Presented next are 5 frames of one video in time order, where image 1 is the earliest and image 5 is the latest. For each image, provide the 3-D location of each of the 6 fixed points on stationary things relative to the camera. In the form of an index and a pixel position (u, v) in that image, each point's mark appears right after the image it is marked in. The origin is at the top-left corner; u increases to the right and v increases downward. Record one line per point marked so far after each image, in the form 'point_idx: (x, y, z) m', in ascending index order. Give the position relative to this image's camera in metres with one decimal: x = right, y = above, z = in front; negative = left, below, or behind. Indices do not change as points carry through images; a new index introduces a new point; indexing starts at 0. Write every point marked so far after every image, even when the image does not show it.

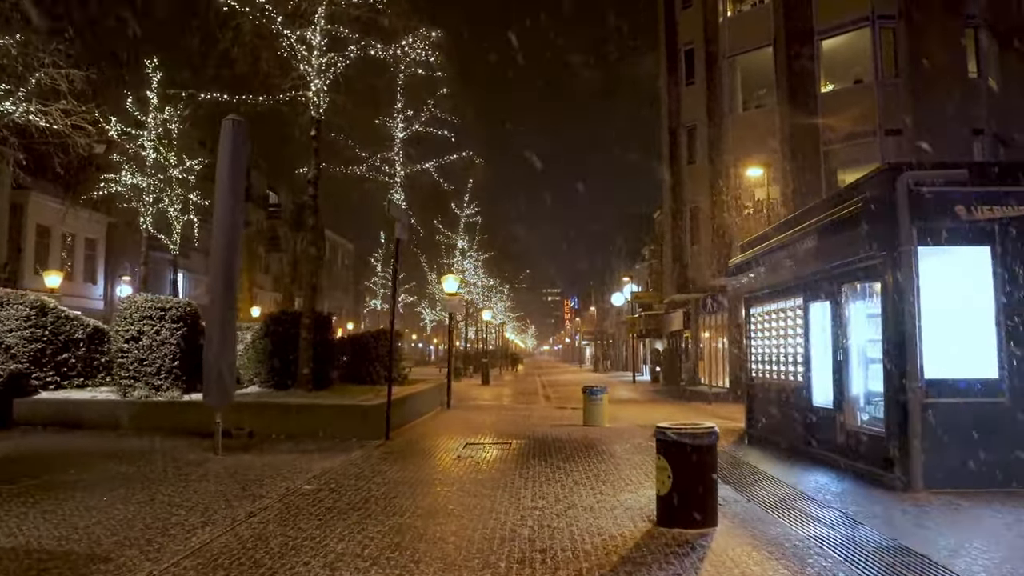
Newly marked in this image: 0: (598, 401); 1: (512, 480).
0: (+1.8, -2.4, +16.2) m
1: (0.0, -2.3, +9.1) m
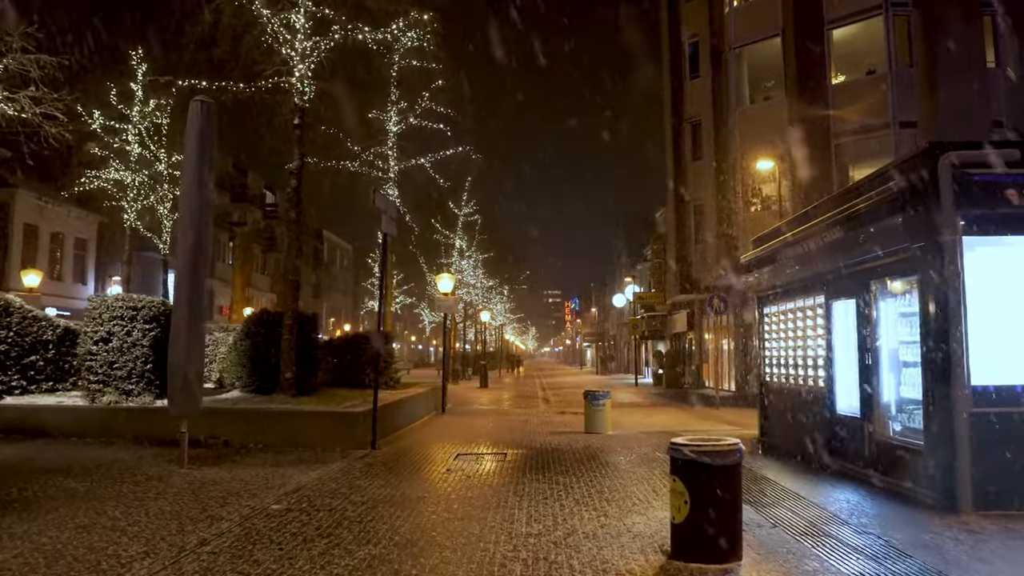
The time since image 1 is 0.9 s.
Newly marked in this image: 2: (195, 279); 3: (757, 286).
0: (+1.7, -2.3, +15.2) m
1: (-0.1, -2.2, +8.1) m
2: (-4.2, +0.1, +10.1) m
3: (+4.3, 0.0, +13.7) m
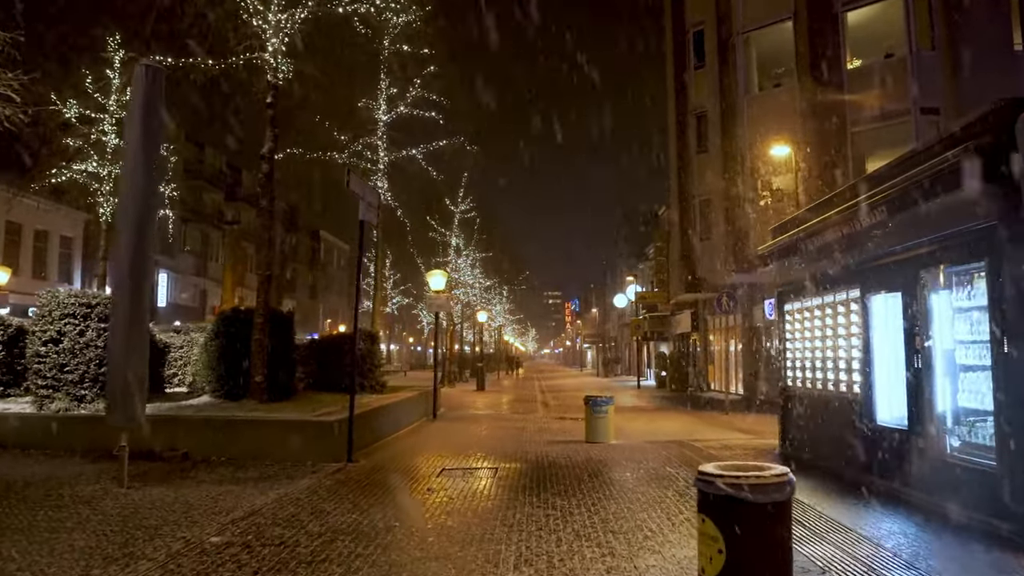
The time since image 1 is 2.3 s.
0: (+1.6, -2.3, +13.8) m
1: (-0.2, -2.1, +6.8) m
2: (-4.3, +0.2, +8.8) m
3: (+4.2, +0.1, +12.4) m
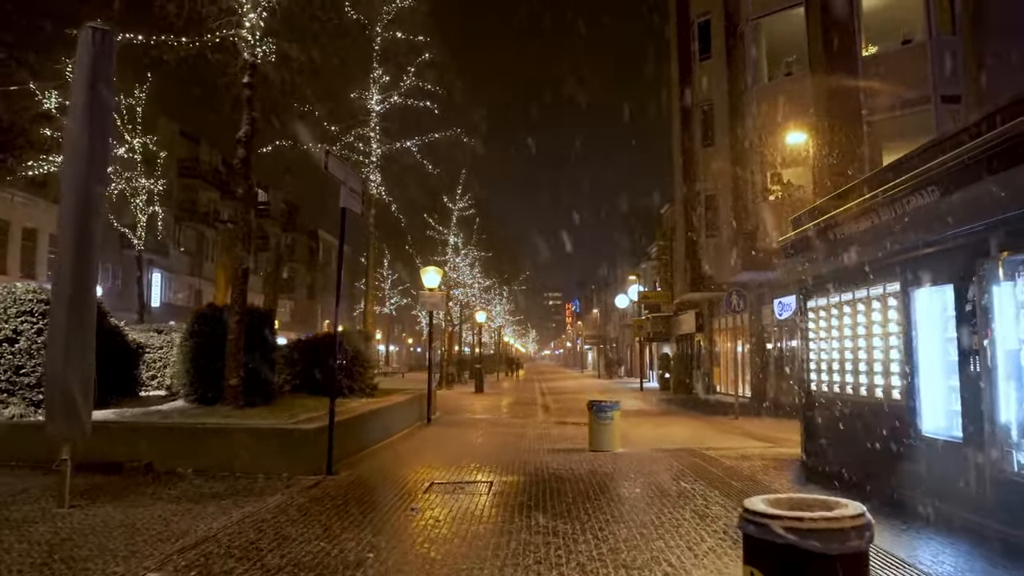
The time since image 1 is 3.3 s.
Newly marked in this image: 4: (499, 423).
0: (+1.6, -2.2, +12.8) m
1: (-0.2, -2.0, +5.8) m
2: (-4.3, +0.2, +7.7) m
3: (+4.2, +0.2, +11.3) m
4: (-0.3, -3.5, +19.9) m
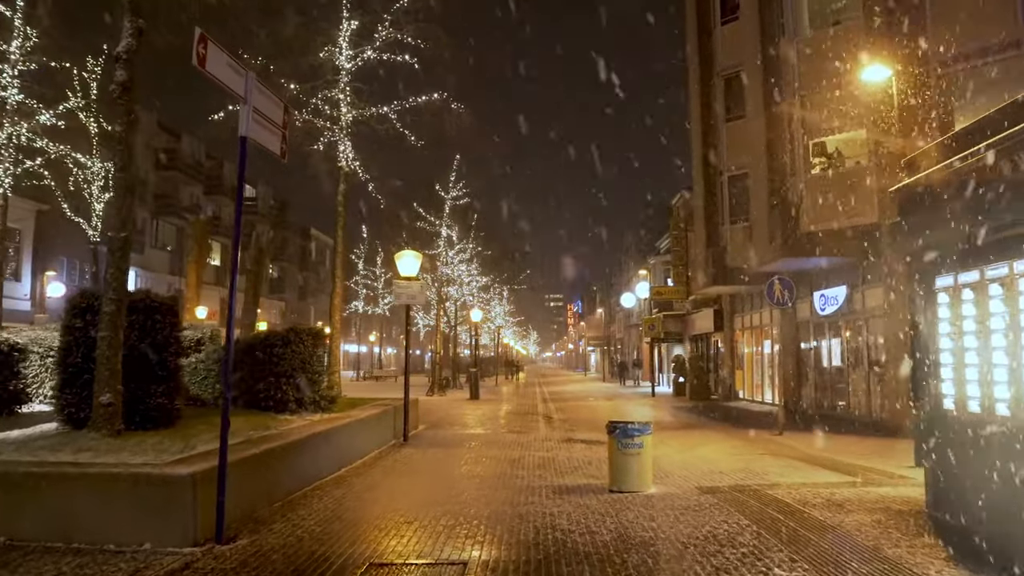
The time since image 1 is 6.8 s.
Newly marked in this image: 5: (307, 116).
0: (+1.5, -1.9, +9.2) m
1: (-0.3, -1.8, +2.2) m
2: (-4.4, +0.5, +4.2) m
3: (+4.1, +0.5, +7.7) m
4: (-0.4, -3.2, +16.3) m
5: (-5.0, +4.2, +18.9) m
